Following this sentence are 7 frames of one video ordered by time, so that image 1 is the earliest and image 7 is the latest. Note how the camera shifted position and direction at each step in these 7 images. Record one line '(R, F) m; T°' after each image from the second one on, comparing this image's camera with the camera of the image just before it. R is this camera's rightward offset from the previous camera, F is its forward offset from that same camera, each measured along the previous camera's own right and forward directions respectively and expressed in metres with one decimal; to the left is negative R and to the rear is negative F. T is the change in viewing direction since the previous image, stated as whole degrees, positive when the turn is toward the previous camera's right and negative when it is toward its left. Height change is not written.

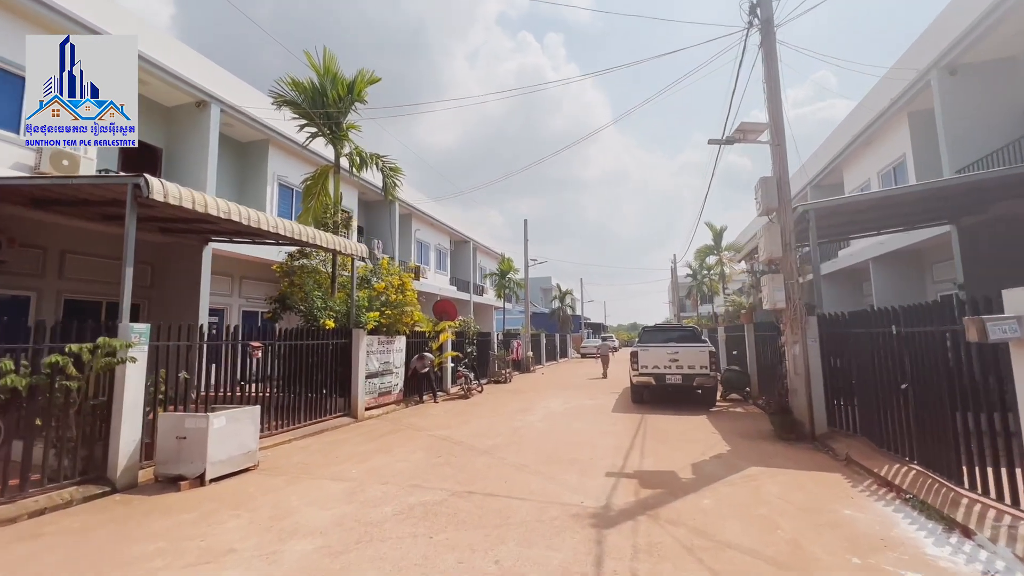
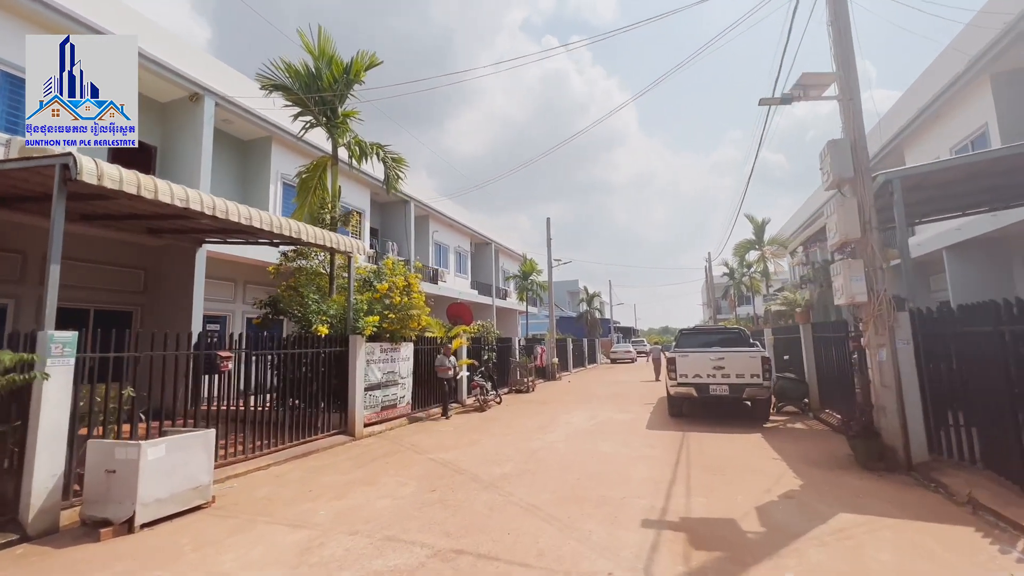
(+0.3, +1.3) m; -4°
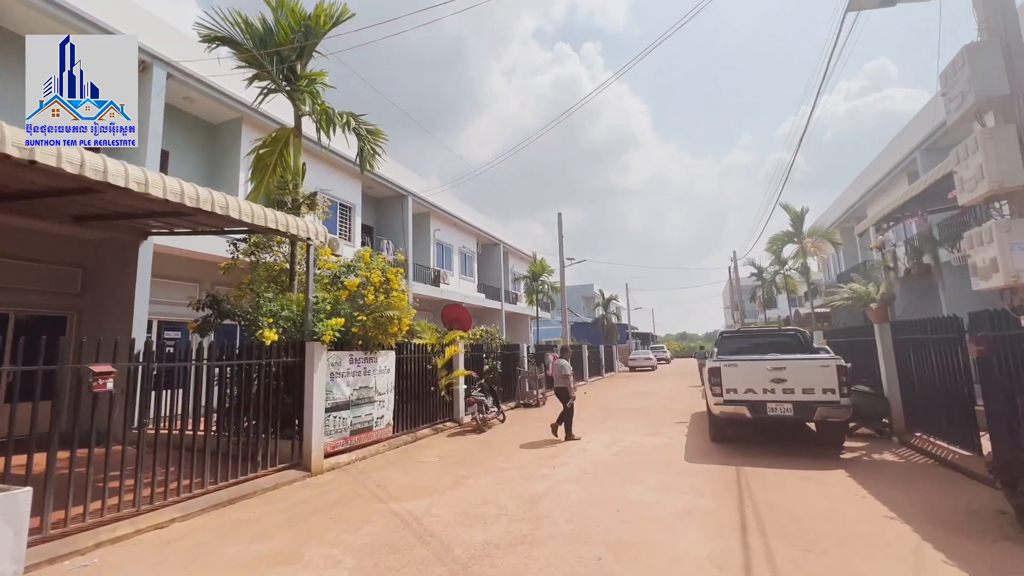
(+0.3, +1.9) m; -2°
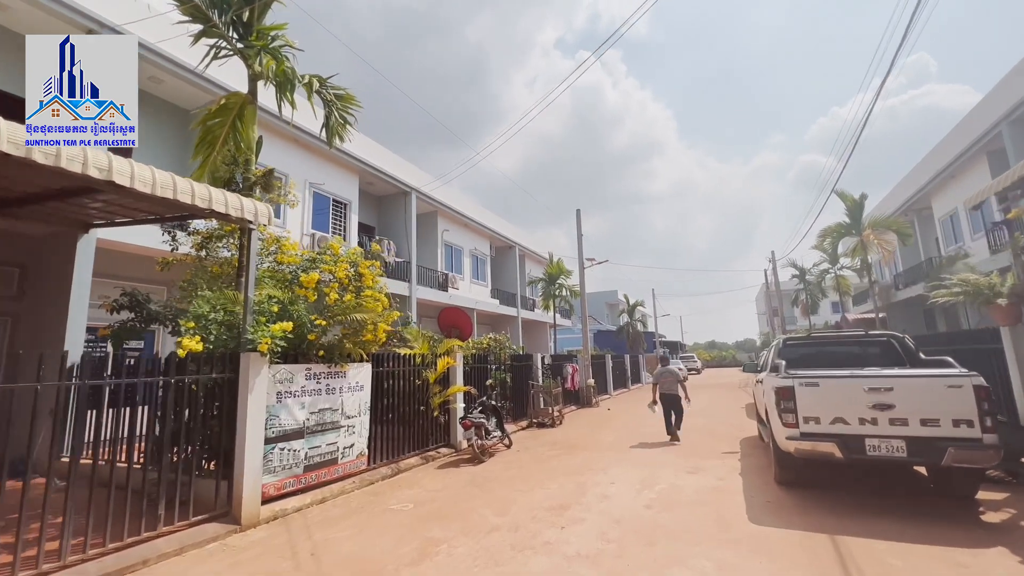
(+0.4, +1.8) m; -3°
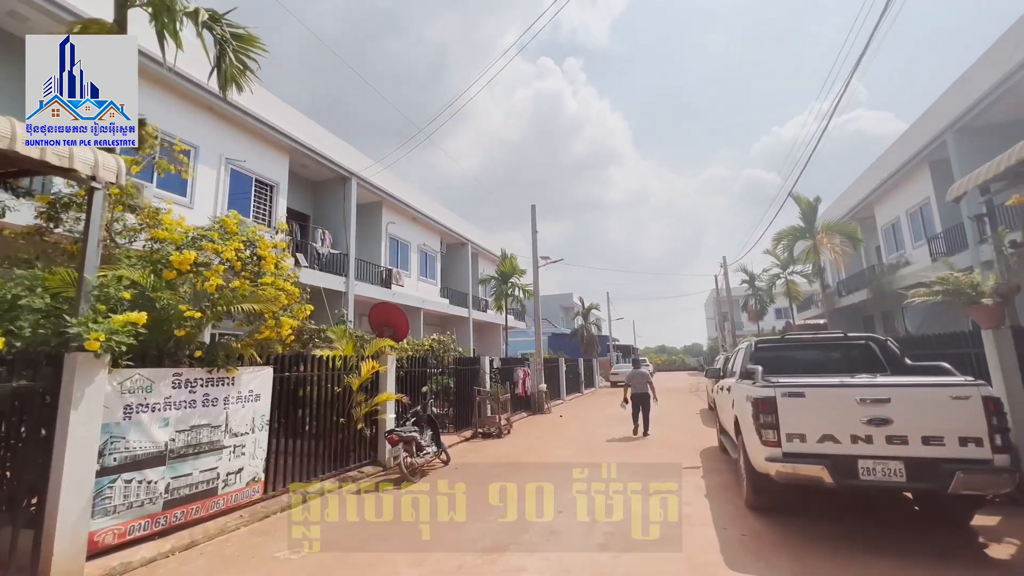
(+0.3, +1.1) m; +6°
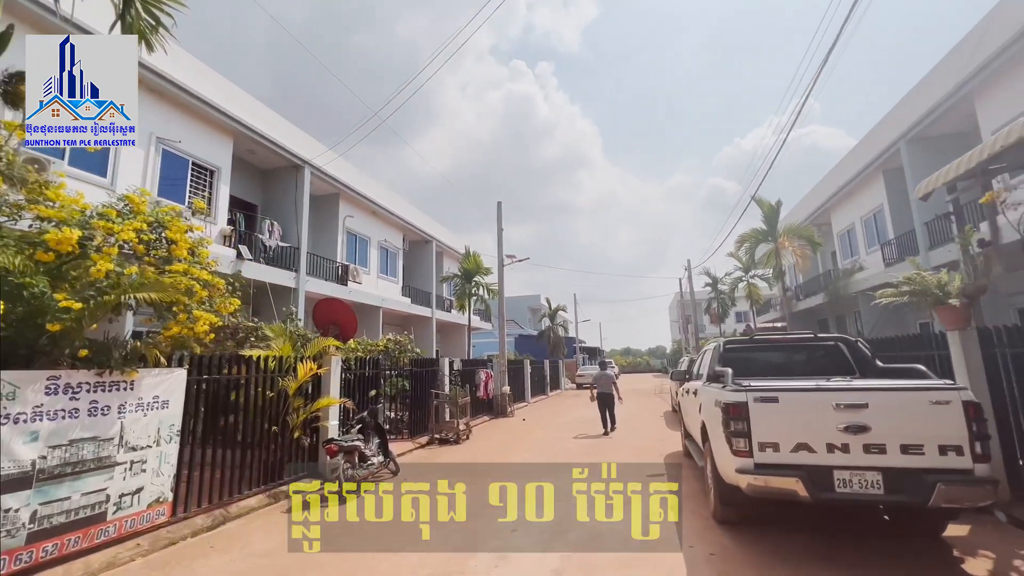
(+0.2, +0.5) m; +4°
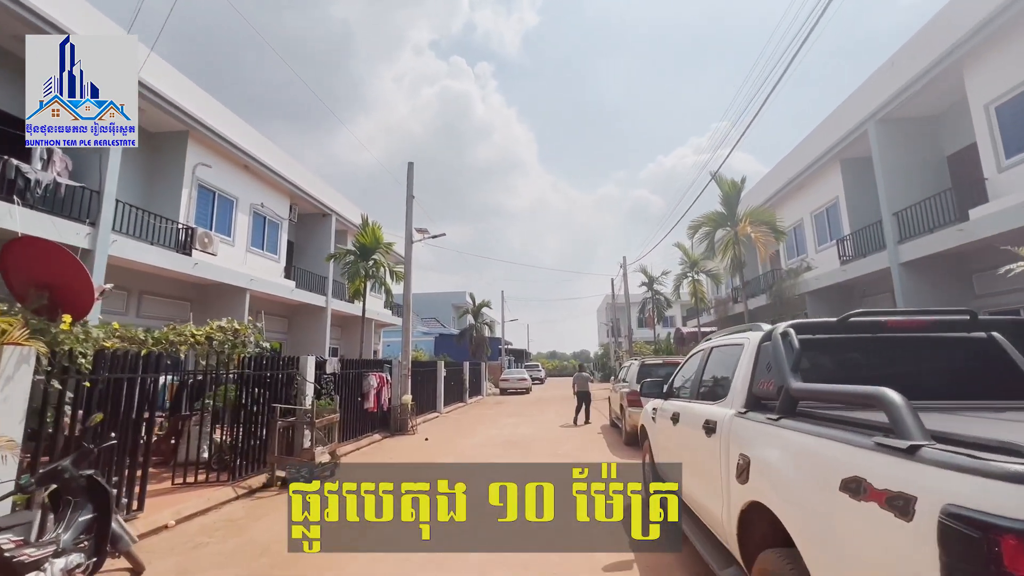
(+0.6, +3.1) m; +9°
